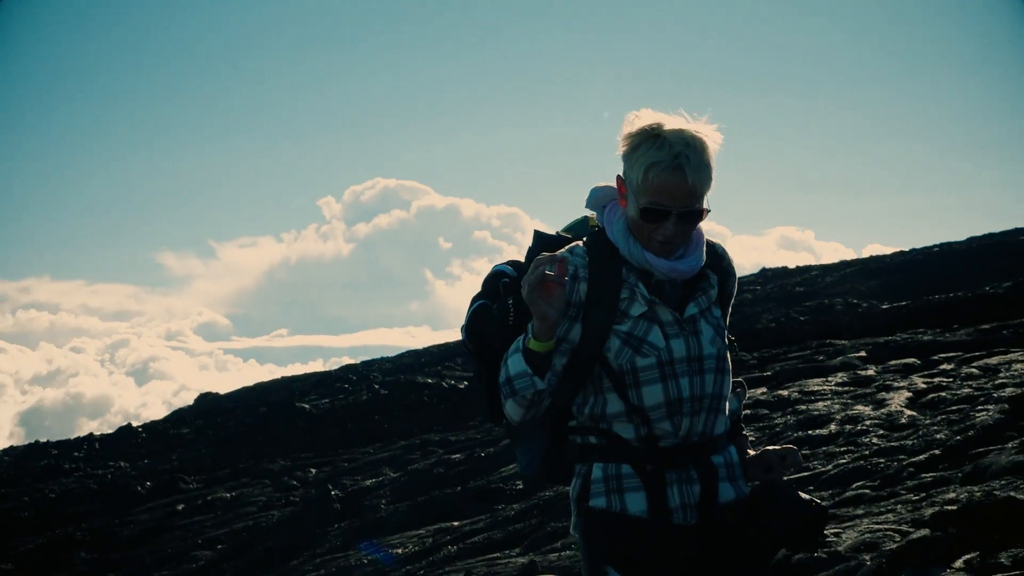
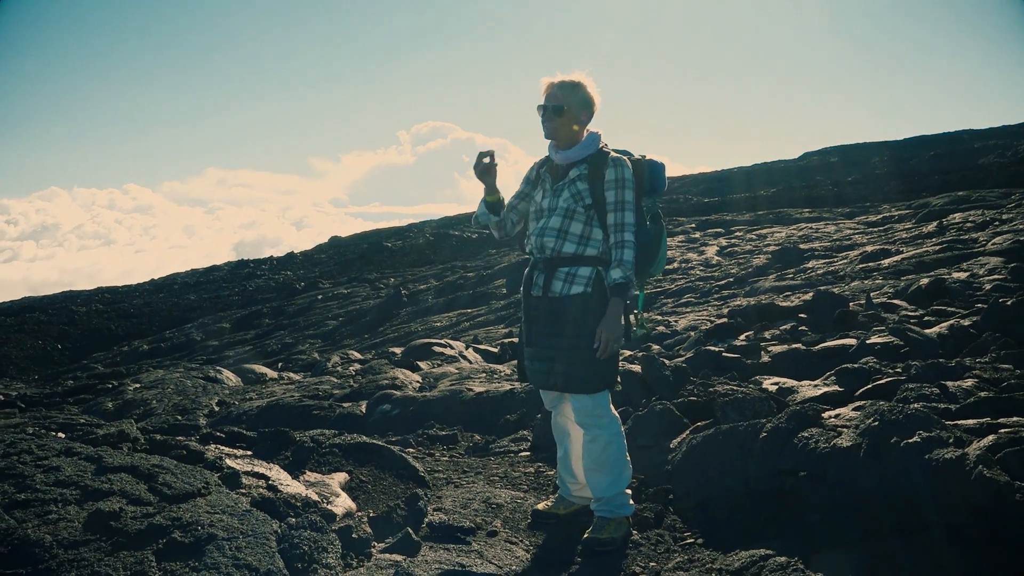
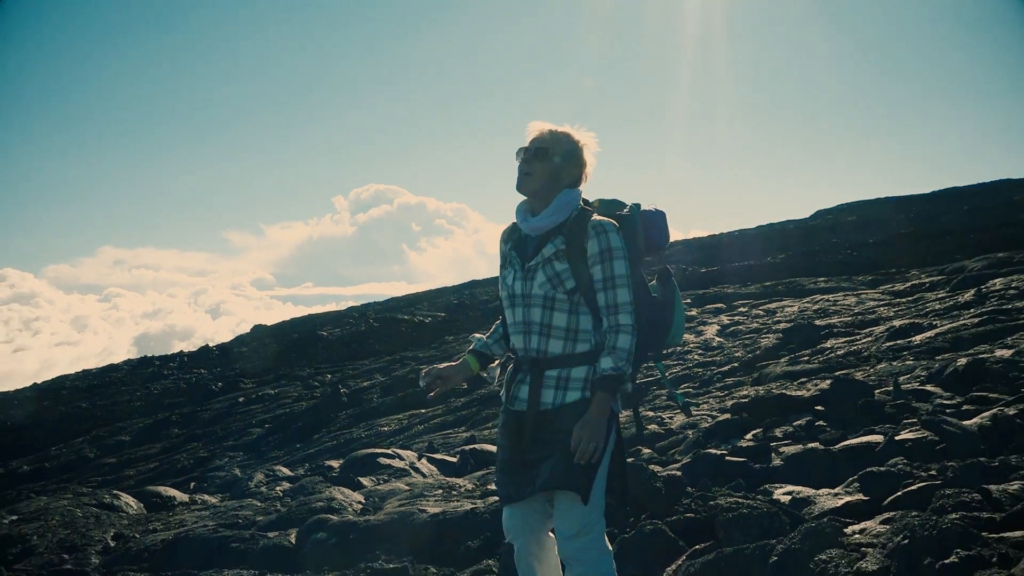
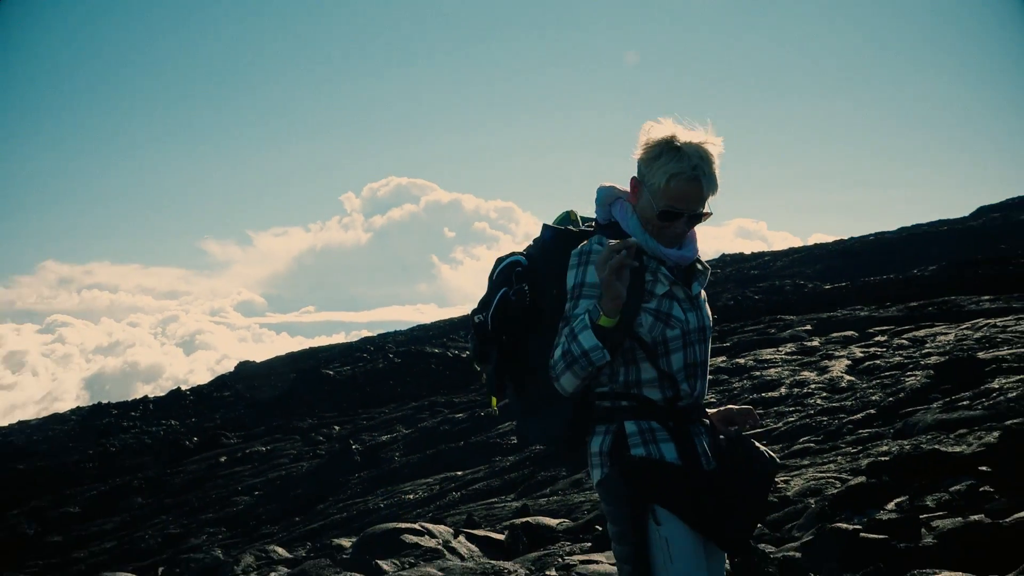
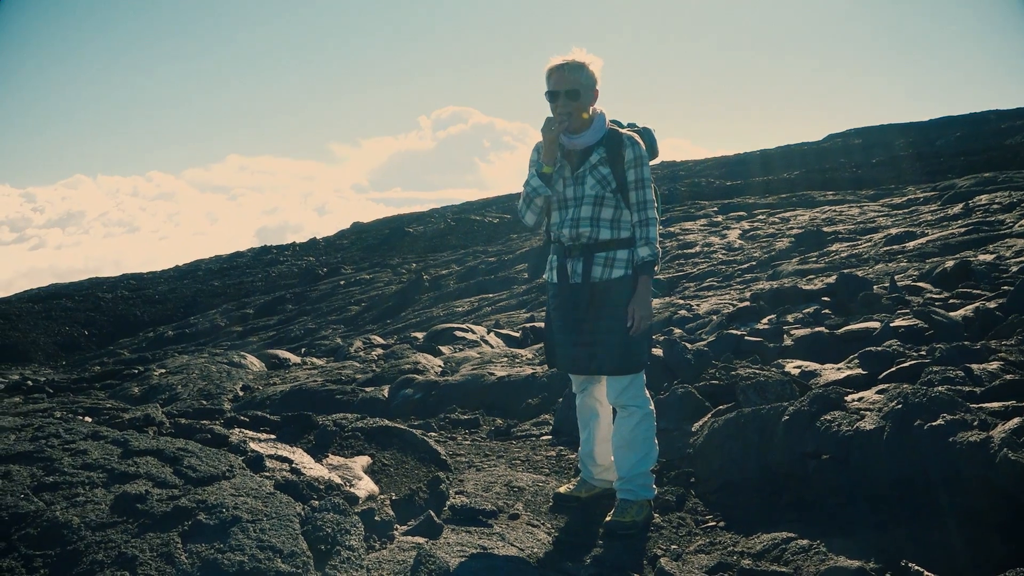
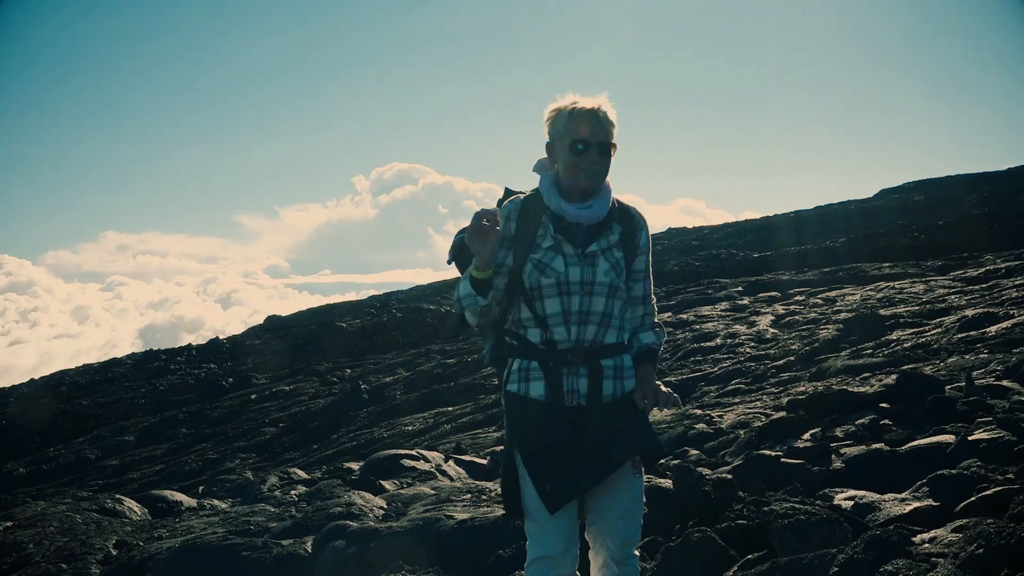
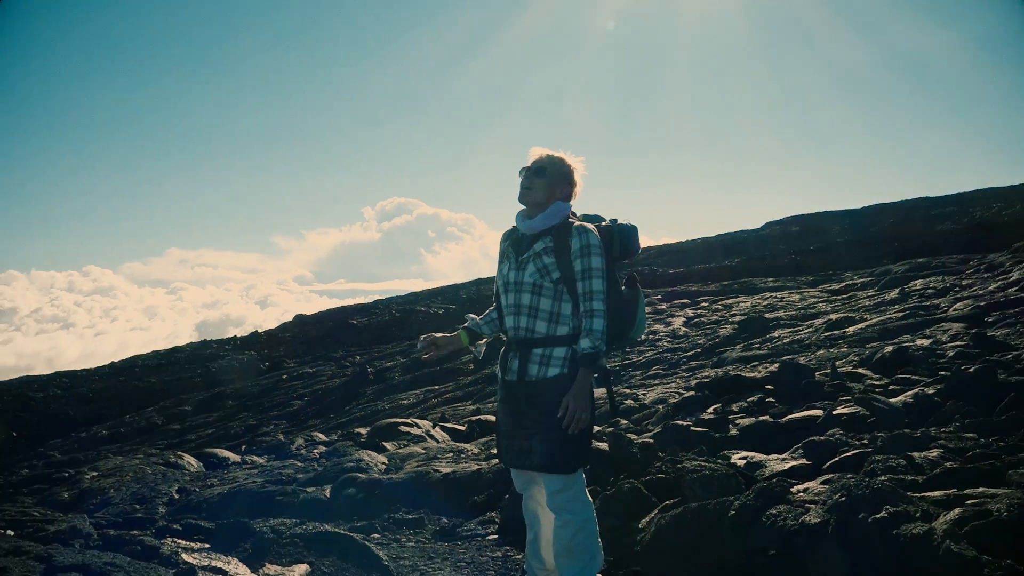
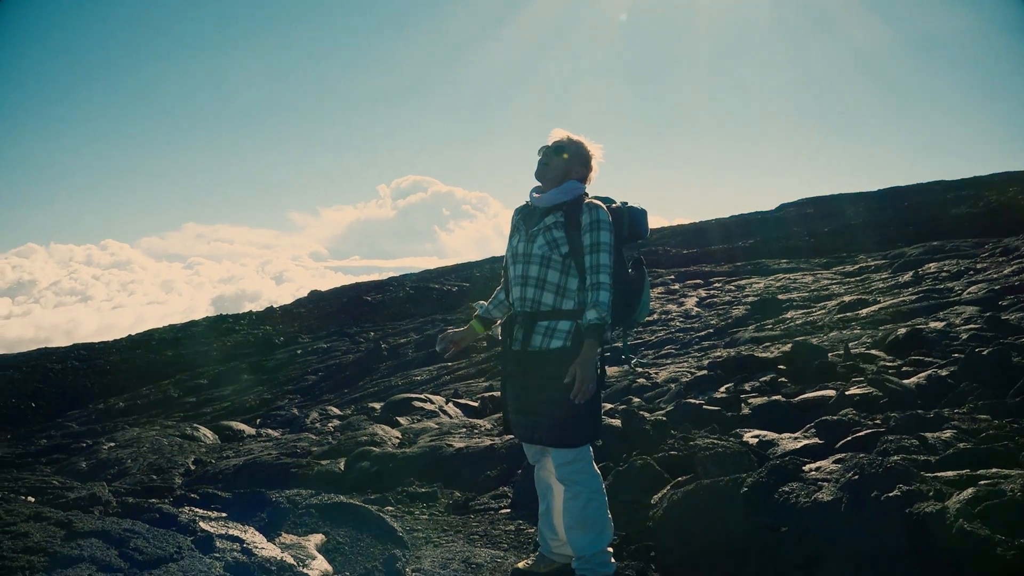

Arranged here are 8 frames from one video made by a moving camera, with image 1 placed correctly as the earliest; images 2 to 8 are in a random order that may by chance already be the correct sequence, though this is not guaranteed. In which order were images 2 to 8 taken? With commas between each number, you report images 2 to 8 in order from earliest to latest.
4, 6, 3, 7, 8, 2, 5
